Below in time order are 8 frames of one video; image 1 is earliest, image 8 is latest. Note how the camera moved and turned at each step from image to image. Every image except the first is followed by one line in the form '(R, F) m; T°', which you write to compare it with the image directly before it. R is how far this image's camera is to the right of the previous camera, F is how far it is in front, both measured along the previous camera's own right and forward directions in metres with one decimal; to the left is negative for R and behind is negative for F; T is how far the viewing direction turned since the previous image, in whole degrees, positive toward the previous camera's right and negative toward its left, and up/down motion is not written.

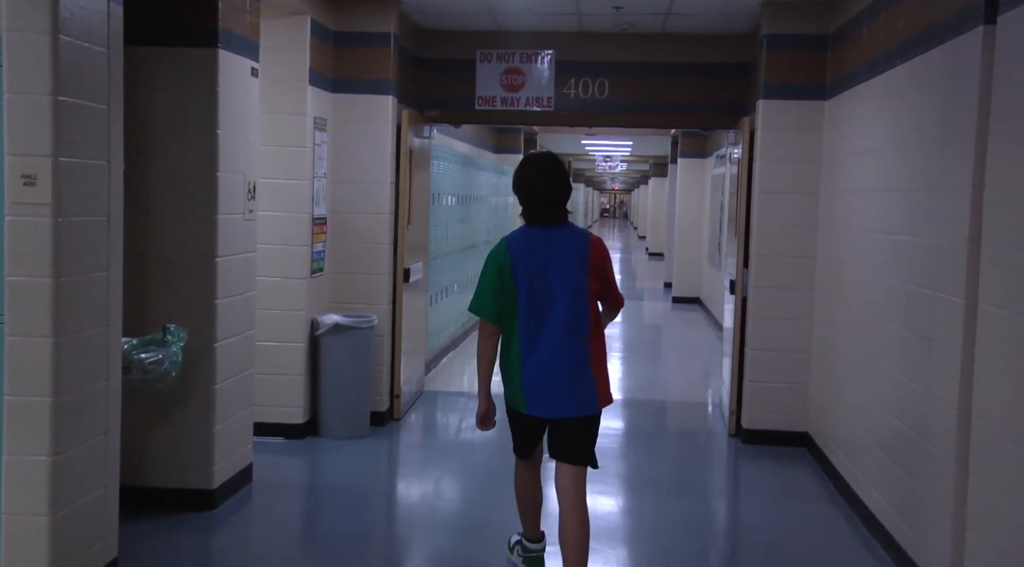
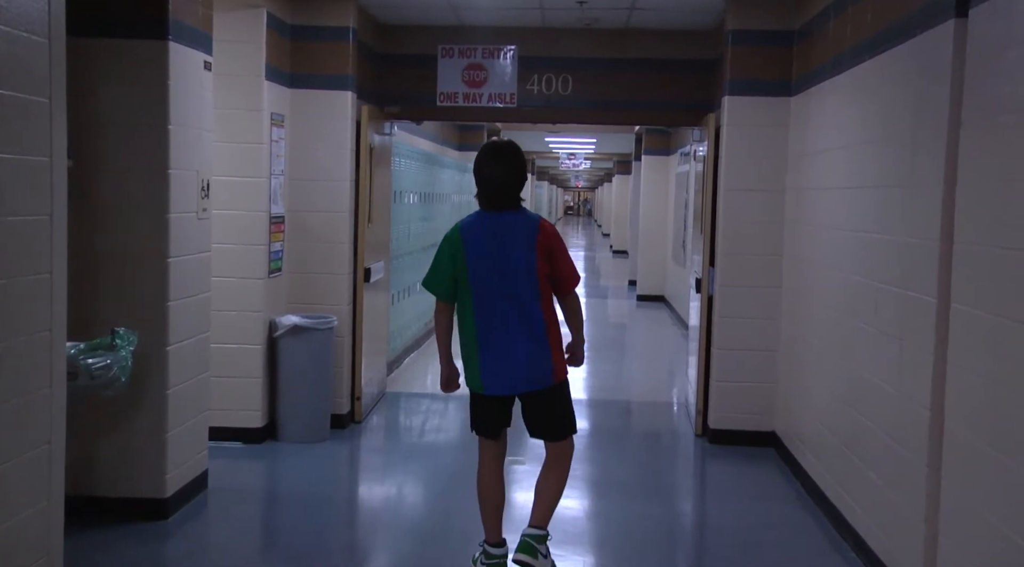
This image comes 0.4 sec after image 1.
(0.0, +0.1) m; +2°
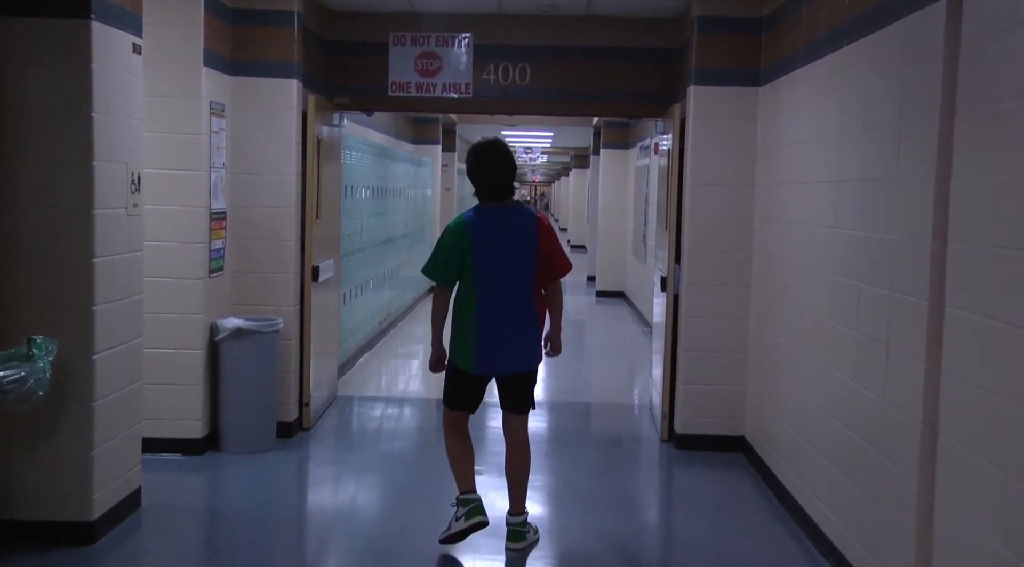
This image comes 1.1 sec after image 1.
(0.0, +0.3) m; +3°
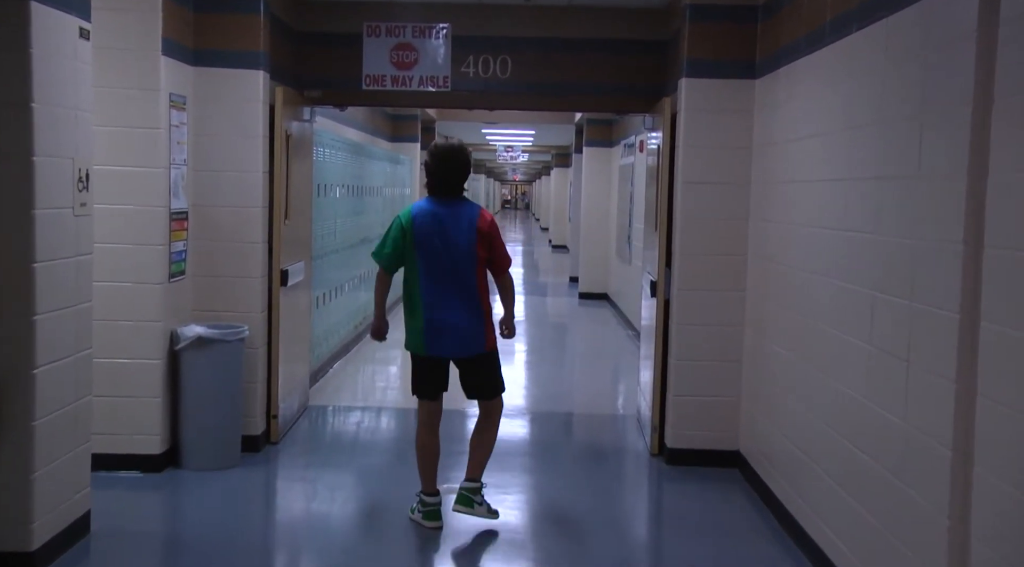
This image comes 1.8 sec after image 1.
(0.0, +0.3) m; +1°
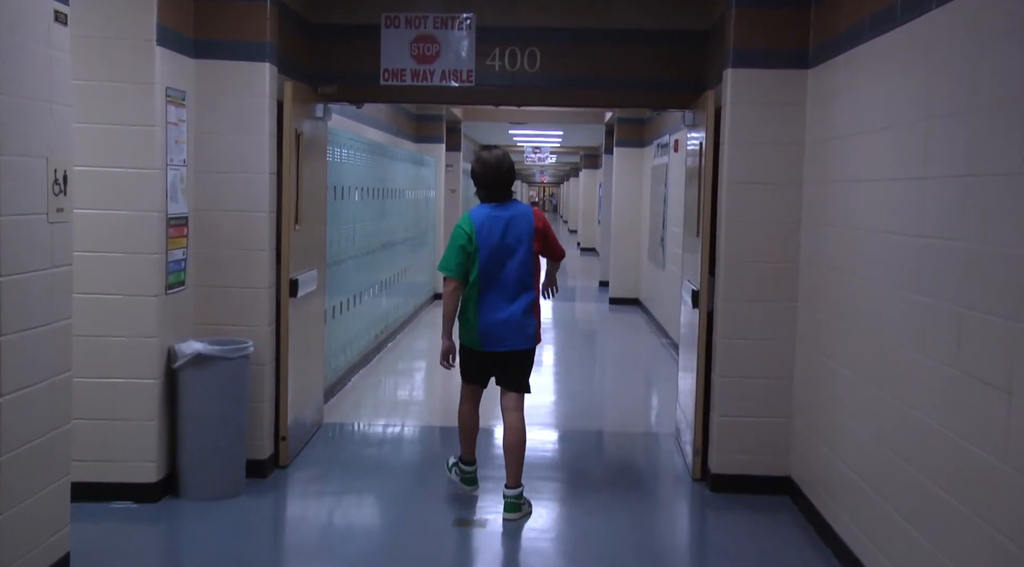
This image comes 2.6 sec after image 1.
(0.0, +0.4) m; -2°
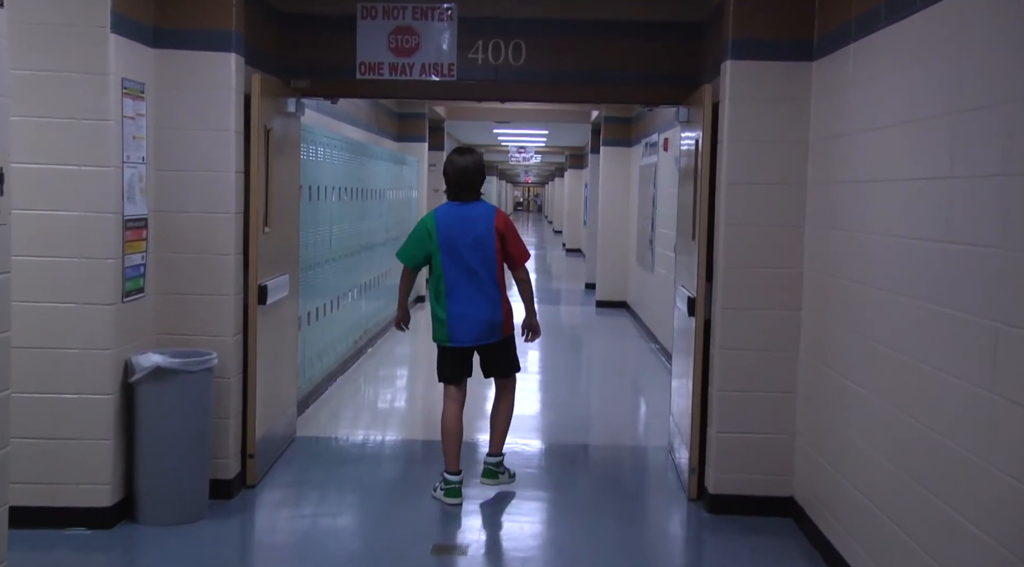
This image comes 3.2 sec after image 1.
(0.0, +0.3) m; +1°
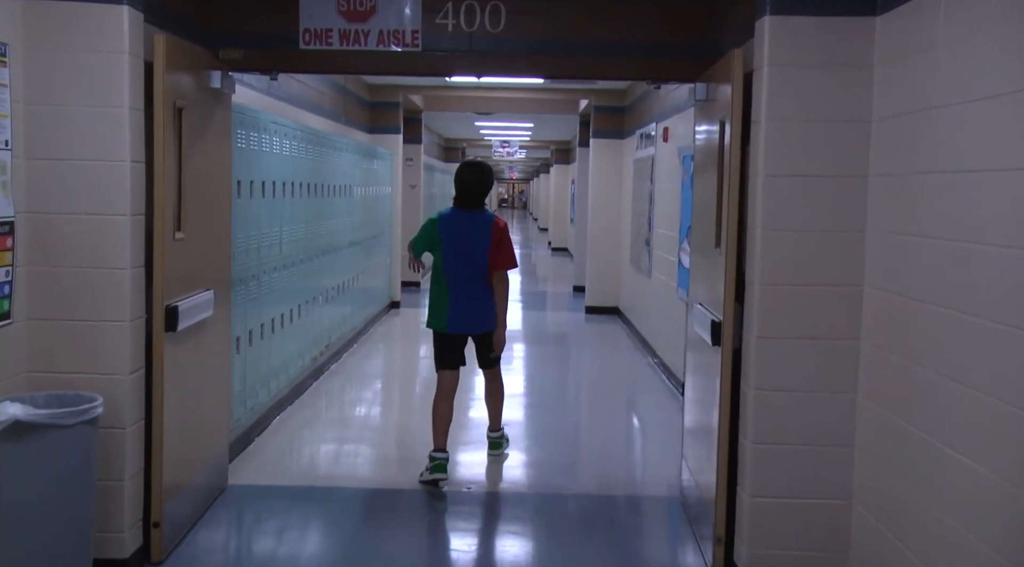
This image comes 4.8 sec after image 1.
(0.0, +0.9) m; +1°
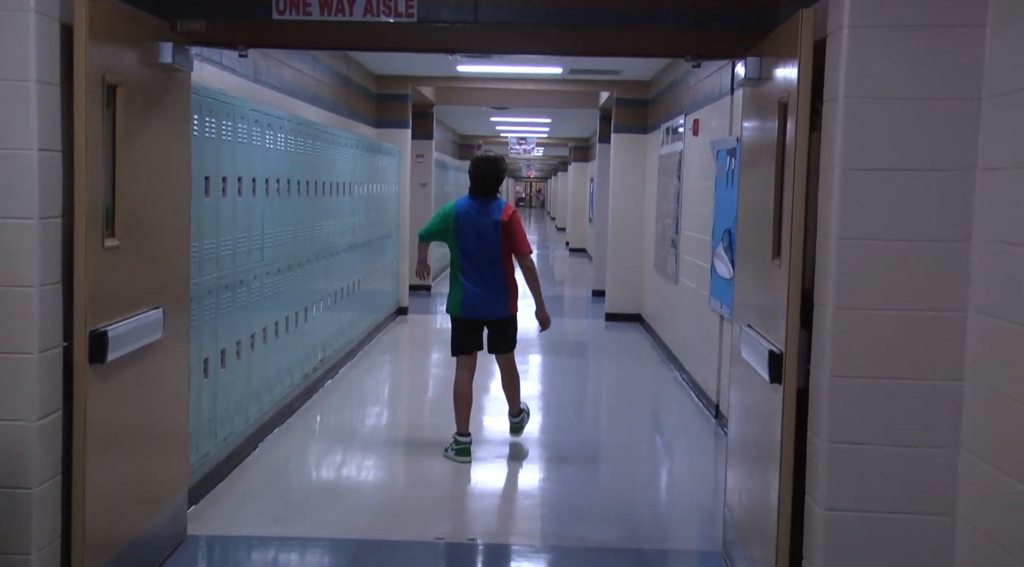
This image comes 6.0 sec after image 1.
(0.0, +0.7) m; -1°
